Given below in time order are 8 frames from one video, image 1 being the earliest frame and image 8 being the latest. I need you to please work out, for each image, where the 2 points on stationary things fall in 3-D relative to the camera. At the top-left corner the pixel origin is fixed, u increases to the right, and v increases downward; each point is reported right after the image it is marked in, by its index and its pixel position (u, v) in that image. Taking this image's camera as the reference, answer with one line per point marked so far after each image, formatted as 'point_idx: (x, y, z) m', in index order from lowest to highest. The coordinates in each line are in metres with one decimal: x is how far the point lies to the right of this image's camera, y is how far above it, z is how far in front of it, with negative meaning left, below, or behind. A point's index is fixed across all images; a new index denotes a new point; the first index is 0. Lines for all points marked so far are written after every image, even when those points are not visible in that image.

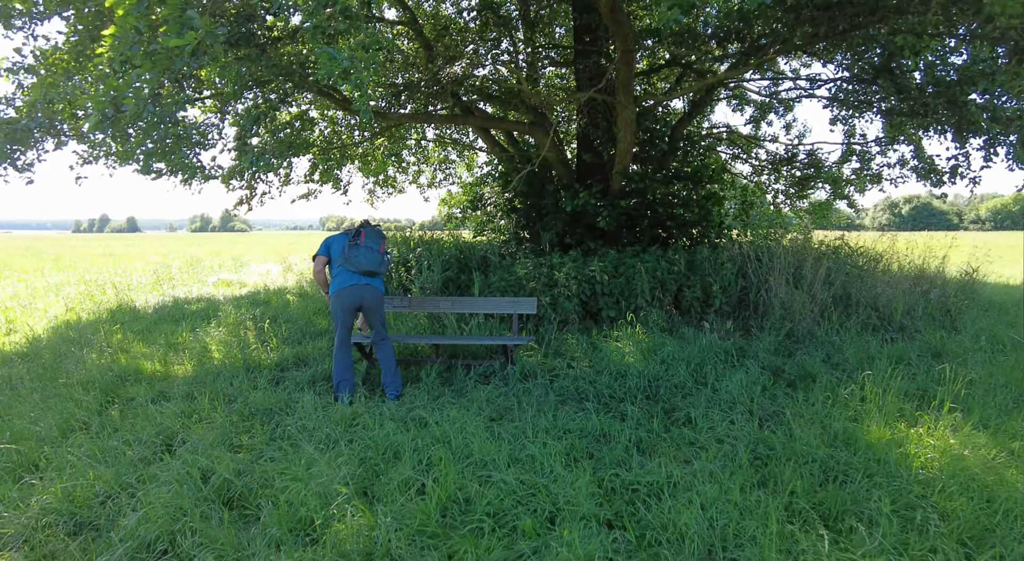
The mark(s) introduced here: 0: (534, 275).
0: (+0.3, +0.1, +6.9) m
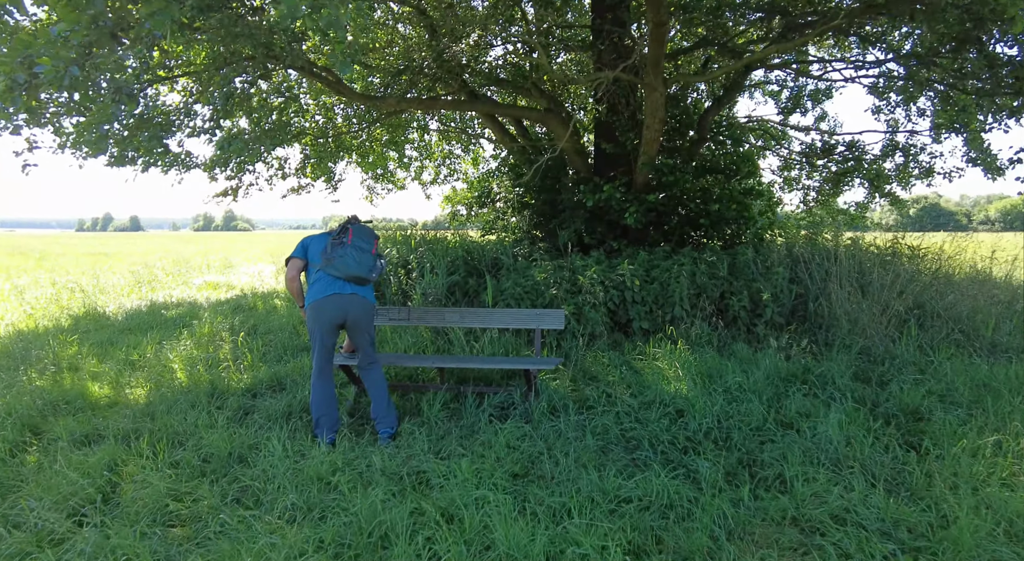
0: (+0.4, 0.0, +5.9) m
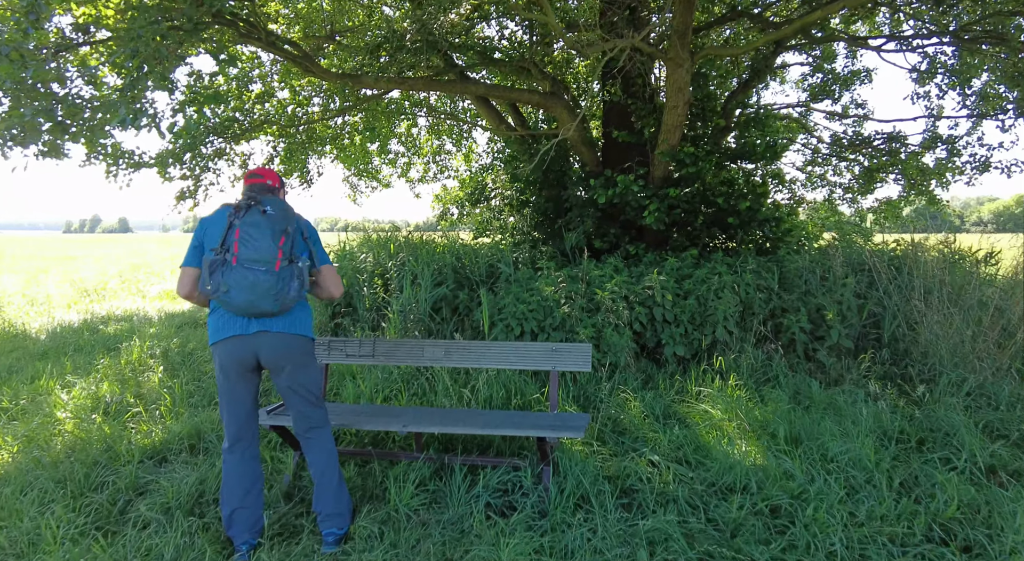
0: (+0.4, -0.1, +4.7) m
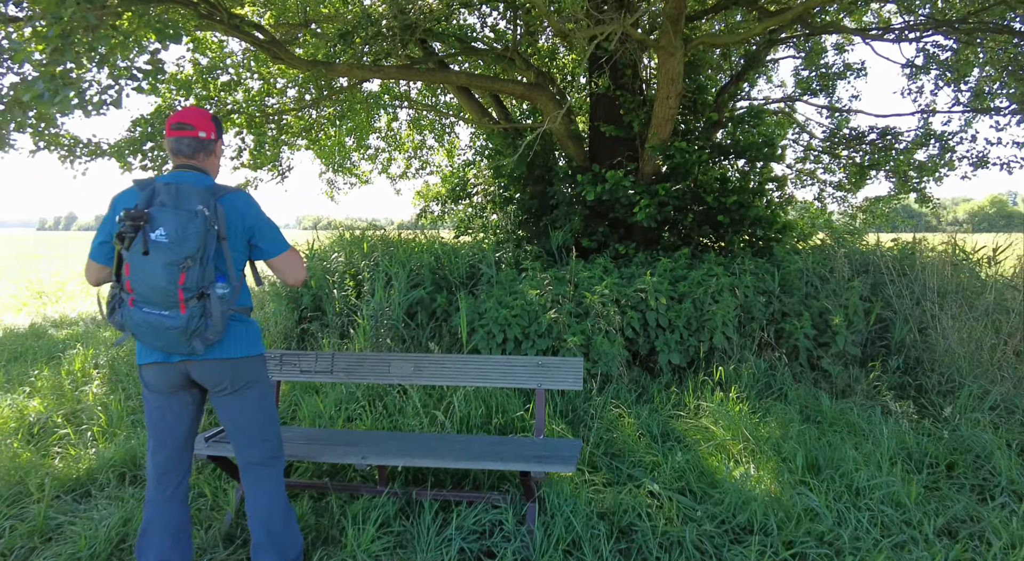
0: (+0.3, -0.1, +4.3) m
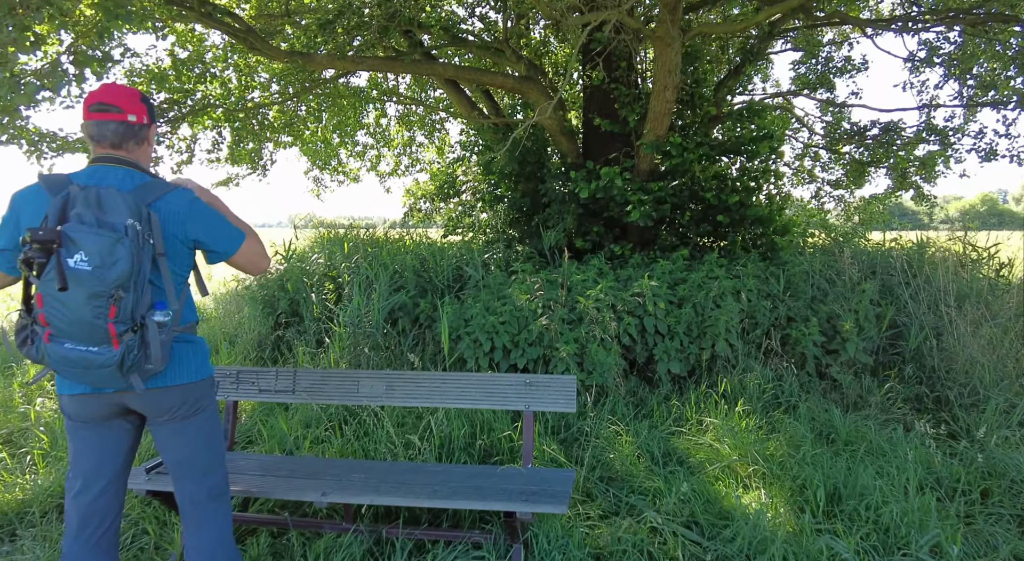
0: (+0.2, -0.1, +4.0) m
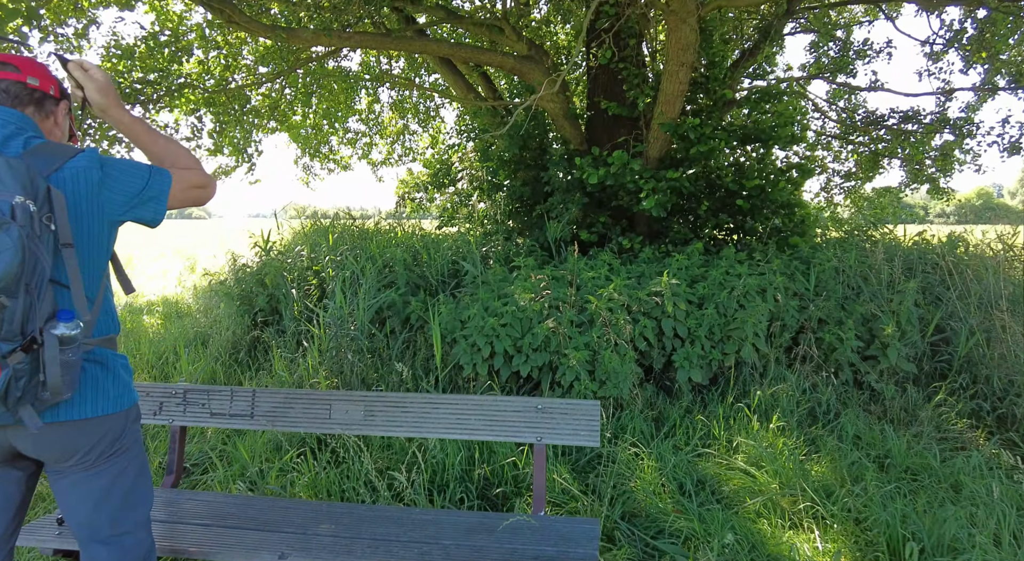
0: (+0.2, -0.1, +3.6) m
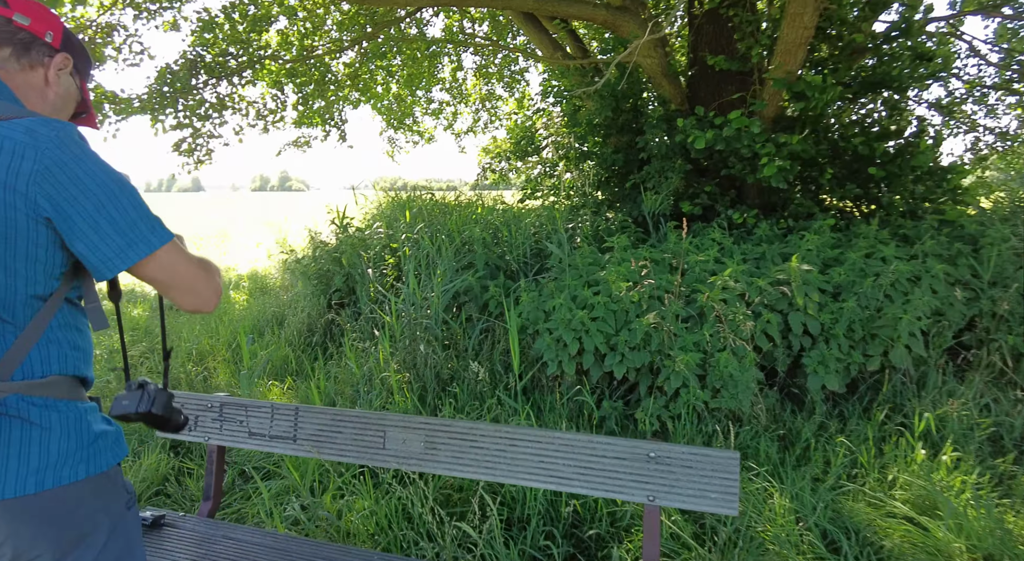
0: (+0.7, -0.1, +3.0) m
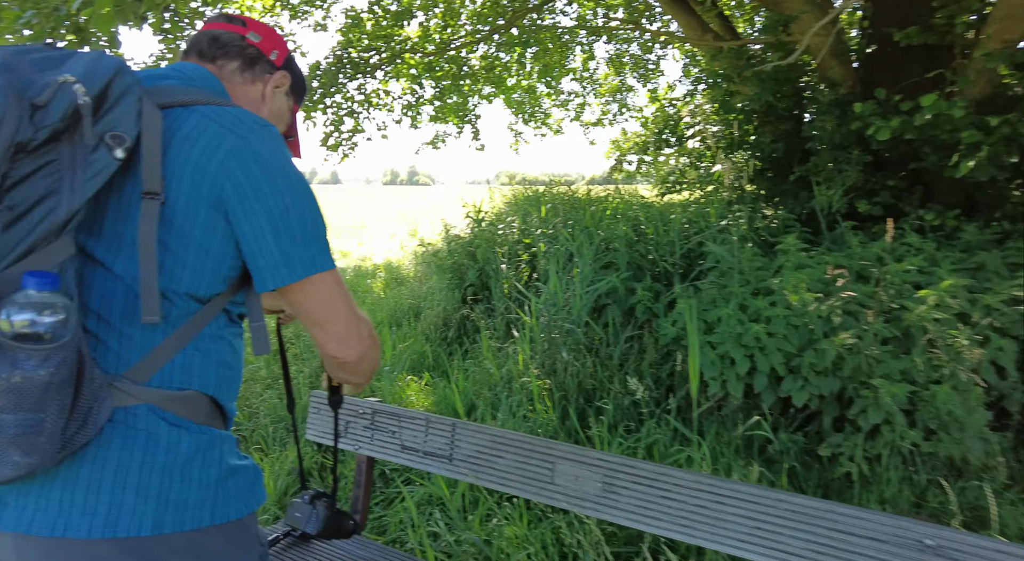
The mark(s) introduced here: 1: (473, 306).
0: (+1.4, -0.1, +2.5) m
1: (-0.3, -0.2, +4.3) m
